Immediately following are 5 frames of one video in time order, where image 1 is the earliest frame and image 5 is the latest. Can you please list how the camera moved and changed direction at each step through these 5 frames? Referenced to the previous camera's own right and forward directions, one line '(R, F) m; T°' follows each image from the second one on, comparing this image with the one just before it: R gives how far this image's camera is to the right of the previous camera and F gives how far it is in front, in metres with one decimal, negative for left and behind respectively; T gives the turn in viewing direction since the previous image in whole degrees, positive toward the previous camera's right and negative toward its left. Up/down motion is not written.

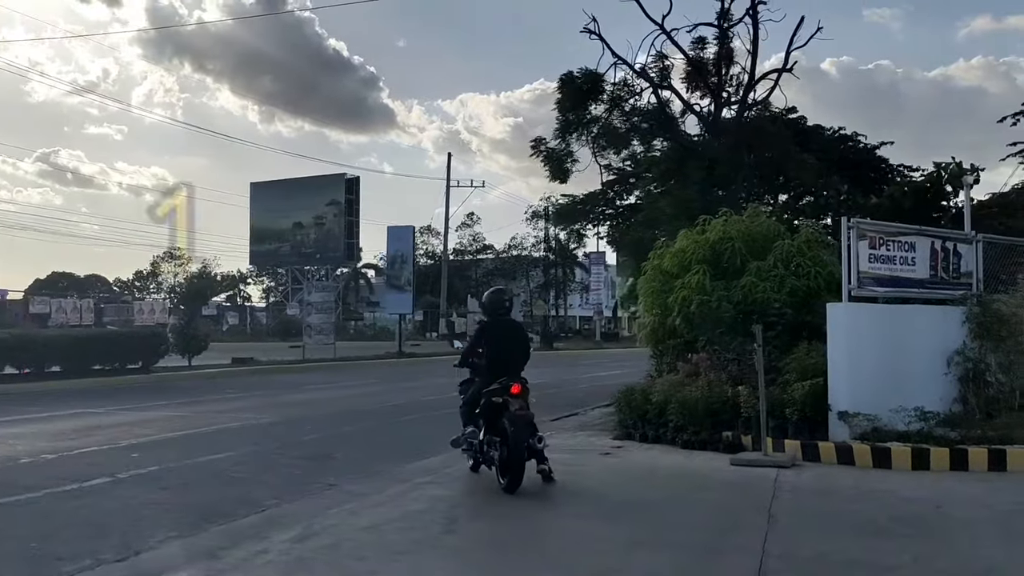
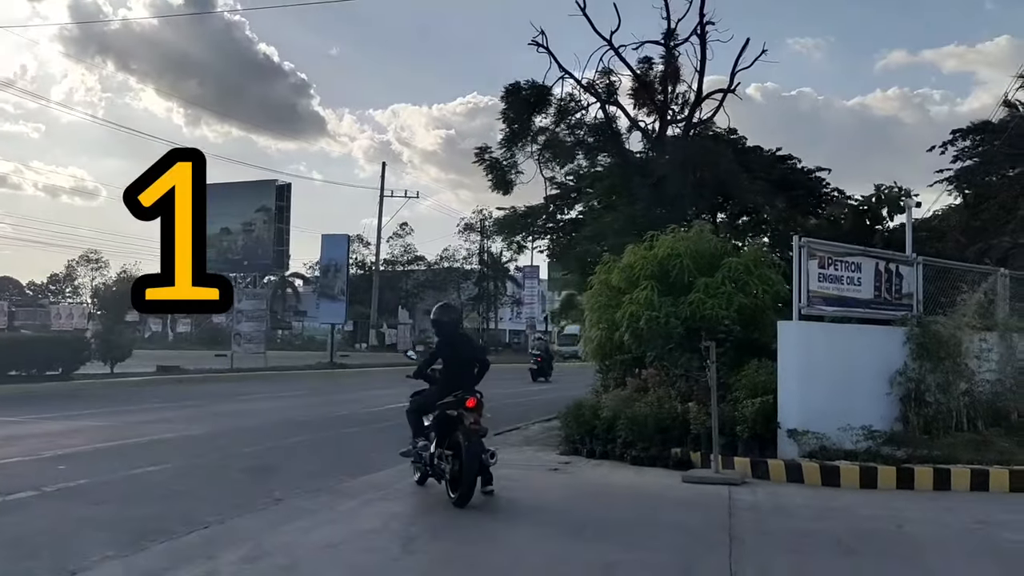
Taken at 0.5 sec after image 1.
(-0.3, +0.2) m; +4°
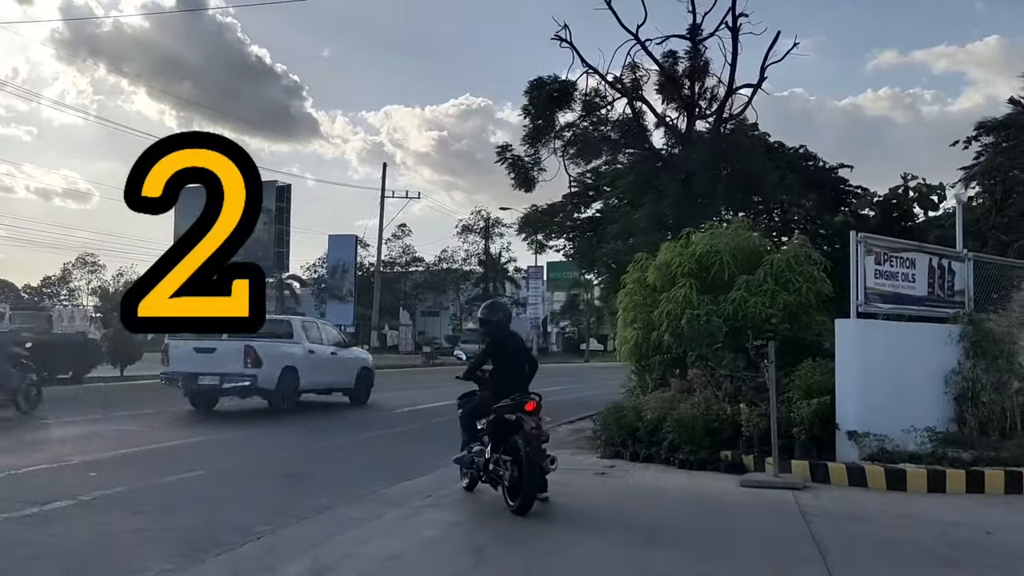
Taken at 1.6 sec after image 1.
(-0.6, +0.4) m; 0°
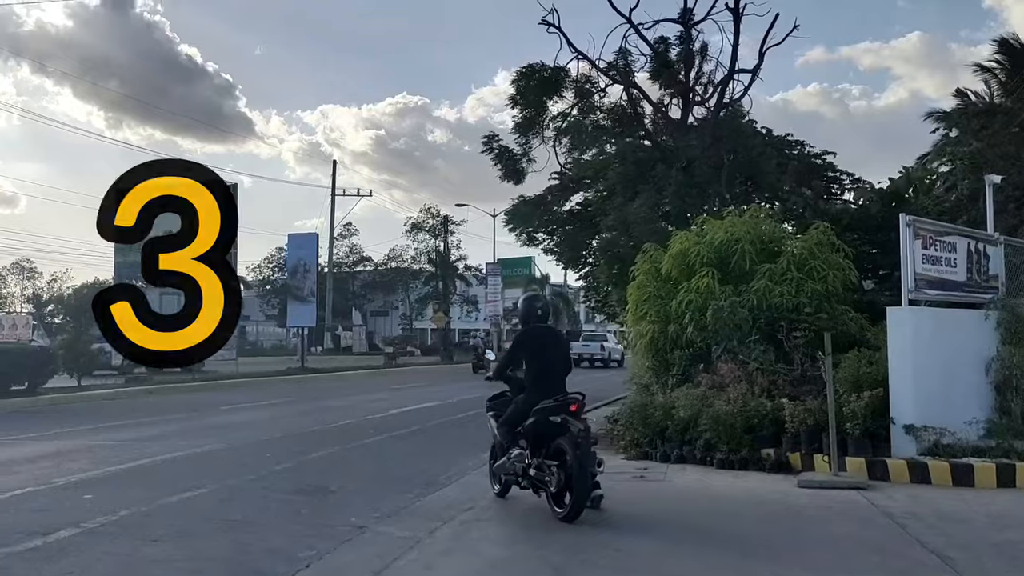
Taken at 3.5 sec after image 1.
(-1.0, +0.8) m; +3°
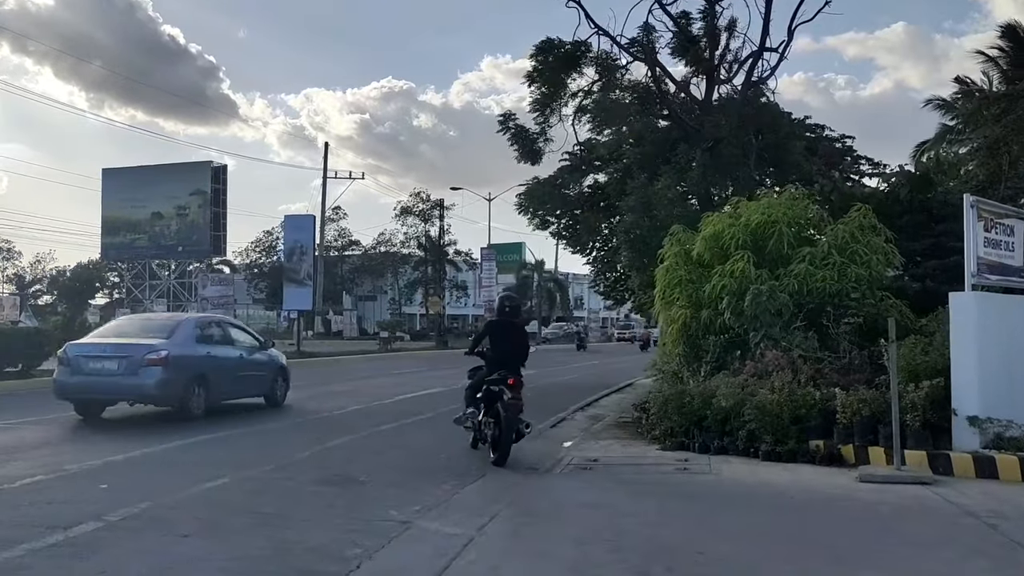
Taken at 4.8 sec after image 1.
(-0.6, +0.6) m; +1°
